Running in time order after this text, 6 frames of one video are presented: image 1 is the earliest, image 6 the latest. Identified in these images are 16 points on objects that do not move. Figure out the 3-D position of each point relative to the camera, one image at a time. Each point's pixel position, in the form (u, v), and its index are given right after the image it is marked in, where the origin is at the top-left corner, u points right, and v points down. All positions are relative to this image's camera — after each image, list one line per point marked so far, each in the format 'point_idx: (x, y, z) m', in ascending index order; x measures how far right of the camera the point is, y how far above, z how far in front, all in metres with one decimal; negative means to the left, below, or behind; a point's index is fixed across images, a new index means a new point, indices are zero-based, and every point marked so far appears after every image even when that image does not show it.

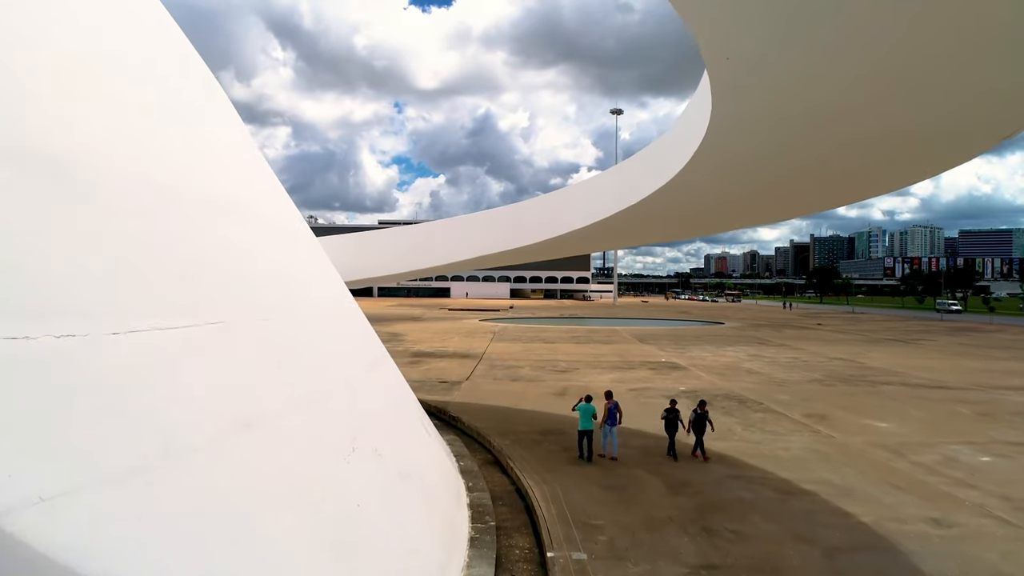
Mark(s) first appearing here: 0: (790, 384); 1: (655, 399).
0: (+4.7, -1.6, +9.2) m
1: (+2.1, -1.6, +7.8) m
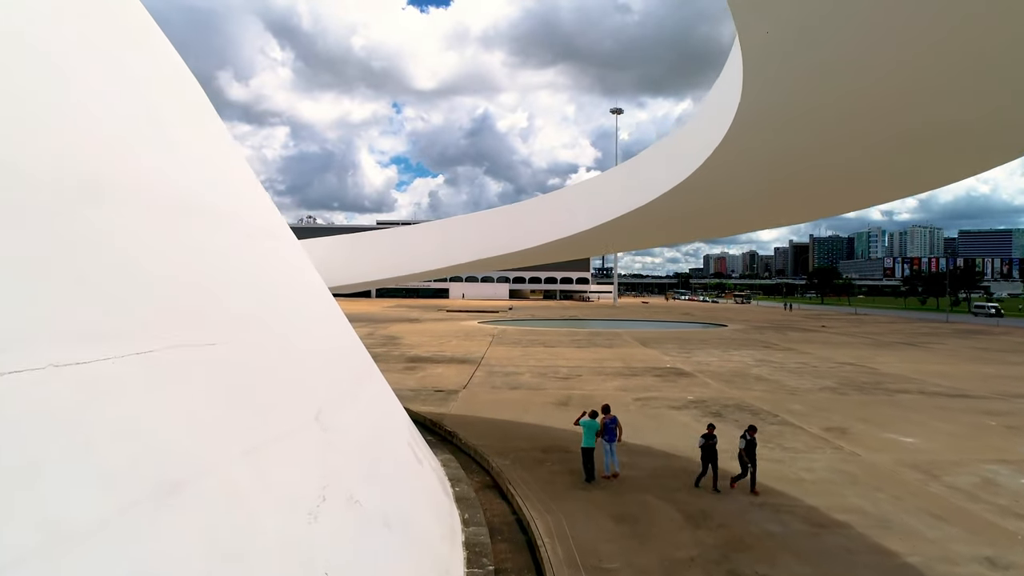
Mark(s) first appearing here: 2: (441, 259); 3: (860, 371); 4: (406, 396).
0: (+4.7, -1.7, +8.8) m
1: (+2.1, -1.7, +7.4) m
2: (-0.8, +0.3, +5.9) m
3: (+7.0, -1.7, +10.9) m
4: (-1.6, -1.6, +8.2) m
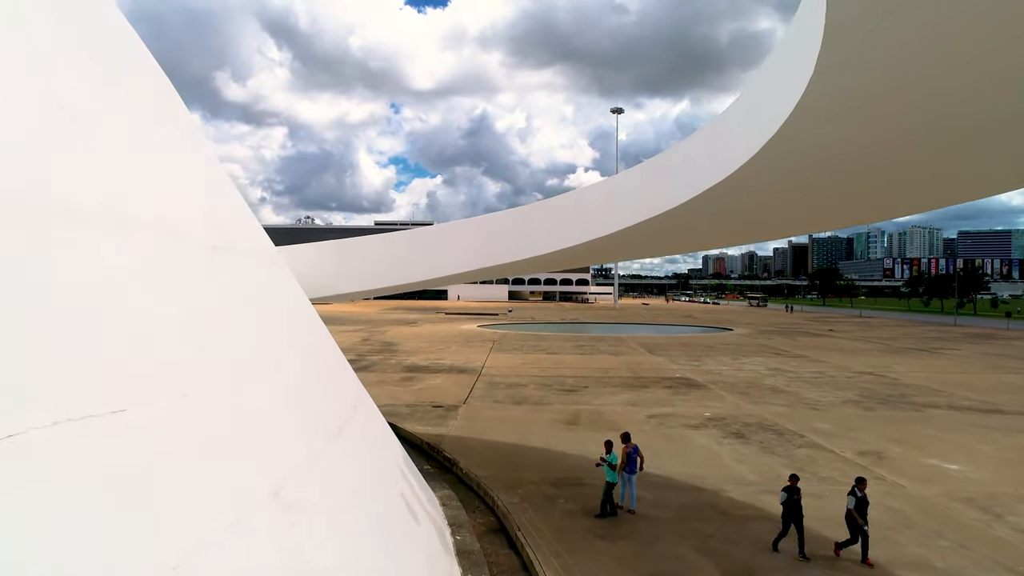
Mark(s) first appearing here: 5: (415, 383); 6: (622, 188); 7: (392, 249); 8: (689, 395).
0: (+4.7, -1.8, +8.2) m
1: (+2.1, -1.8, +6.9) m
2: (-0.7, +0.2, +5.3) m
3: (+7.0, -1.8, +10.4) m
4: (-1.6, -1.8, +7.7) m
5: (-1.8, -1.8, +10.2) m
6: (+0.9, +0.8, +4.5) m
7: (-1.2, +0.4, +5.5) m
8: (+3.0, -1.8, +9.1) m
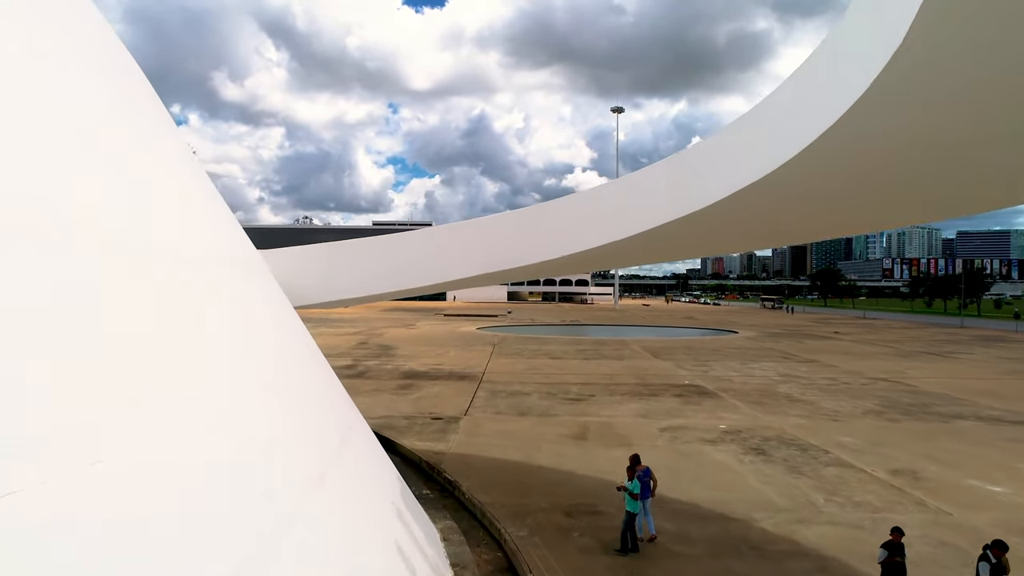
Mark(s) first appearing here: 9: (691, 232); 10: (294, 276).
0: (+4.8, -1.9, +7.8) m
1: (+2.2, -1.9, +6.4) m
2: (-0.7, +0.1, +4.9) m
3: (+7.0, -1.9, +10.0) m
4: (-1.5, -1.8, +7.2) m
5: (-1.8, -1.9, +9.8) m
6: (+1.0, +0.8, +4.1) m
7: (-1.2, +0.3, +5.1) m
8: (+3.0, -1.9, +8.7) m
9: (+1.5, +0.5, +4.6) m
10: (-2.1, +0.1, +5.4) m
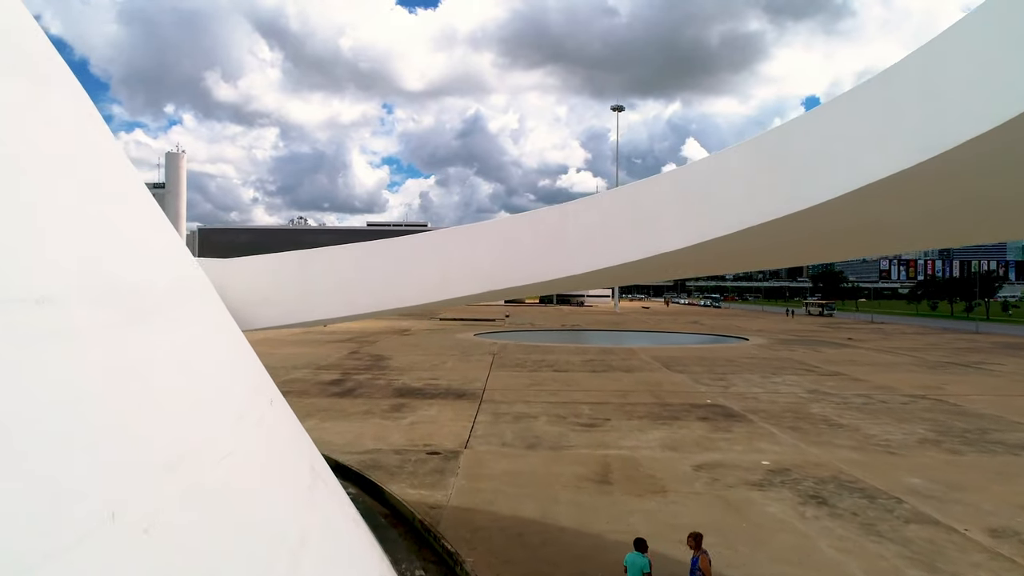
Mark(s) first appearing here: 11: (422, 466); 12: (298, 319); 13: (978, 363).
0: (+4.9, -2.0, +6.8) m
1: (+2.3, -2.0, +5.4) m
2: (-0.5, 0.0, +3.9) m
3: (+7.1, -2.0, +9.0) m
4: (-1.4, -2.0, +6.2) m
5: (-1.7, -2.0, +8.7) m
6: (+1.1, +0.6, +3.1) m
7: (-1.0, +0.2, +4.1) m
8: (+3.1, -2.0, +7.7) m
9: (+1.7, +0.3, +3.5) m
10: (-2.0, -0.1, +4.4) m
11: (-1.0, -2.0, +6.1) m
12: (-1.9, -0.3, +4.4) m
13: (+12.8, -2.0, +15.1) m
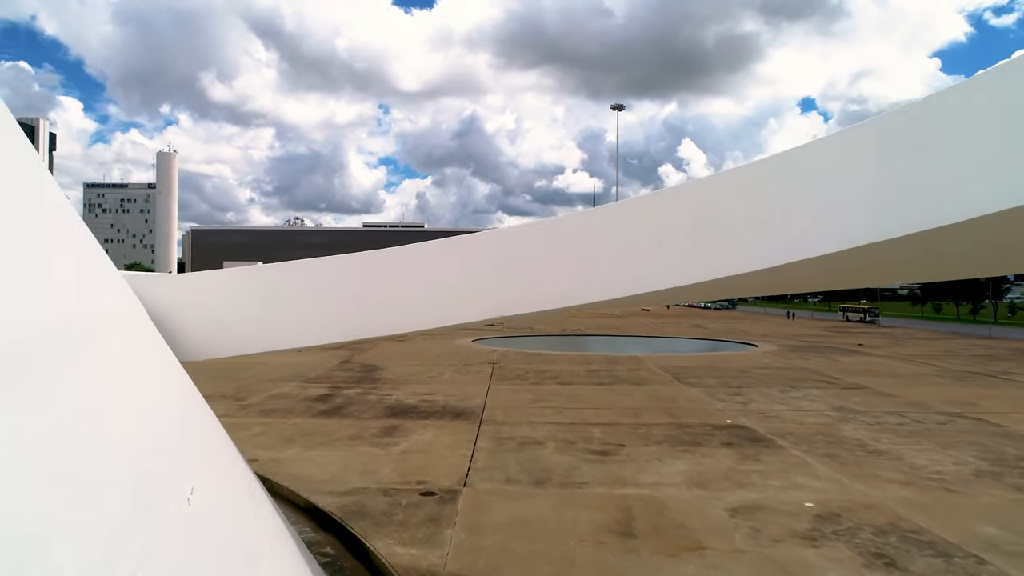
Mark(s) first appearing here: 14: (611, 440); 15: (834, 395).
0: (+4.9, -2.2, +6.0) m
1: (+2.3, -2.2, +4.6) m
2: (-0.5, -0.2, +3.0) m
3: (+7.2, -2.2, +8.2) m
4: (-1.3, -2.2, +5.3) m
5: (-1.7, -2.2, +7.9) m
6: (+1.2, +0.4, +2.2) m
7: (-1.0, 0.0, +3.2) m
8: (+3.2, -2.2, +6.8) m
9: (+1.7, +0.2, +2.7) m
10: (-1.9, -0.2, +3.5) m
11: (-0.9, -2.2, +5.3) m
12: (-1.8, -0.5, +3.5) m
13: (+12.9, -2.2, +14.3) m
14: (+1.4, -2.2, +7.8) m
15: (+6.5, -2.2, +11.0) m
